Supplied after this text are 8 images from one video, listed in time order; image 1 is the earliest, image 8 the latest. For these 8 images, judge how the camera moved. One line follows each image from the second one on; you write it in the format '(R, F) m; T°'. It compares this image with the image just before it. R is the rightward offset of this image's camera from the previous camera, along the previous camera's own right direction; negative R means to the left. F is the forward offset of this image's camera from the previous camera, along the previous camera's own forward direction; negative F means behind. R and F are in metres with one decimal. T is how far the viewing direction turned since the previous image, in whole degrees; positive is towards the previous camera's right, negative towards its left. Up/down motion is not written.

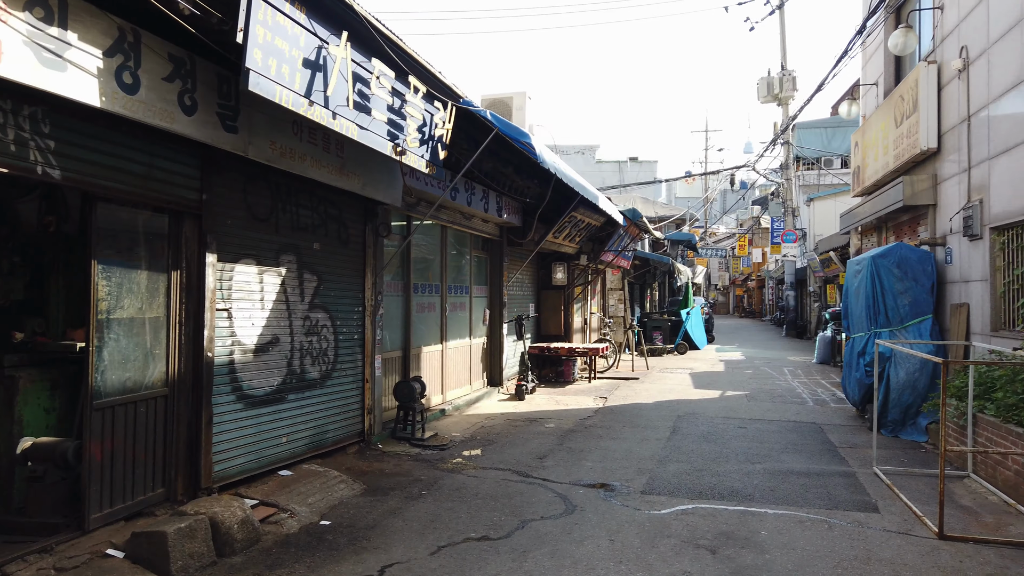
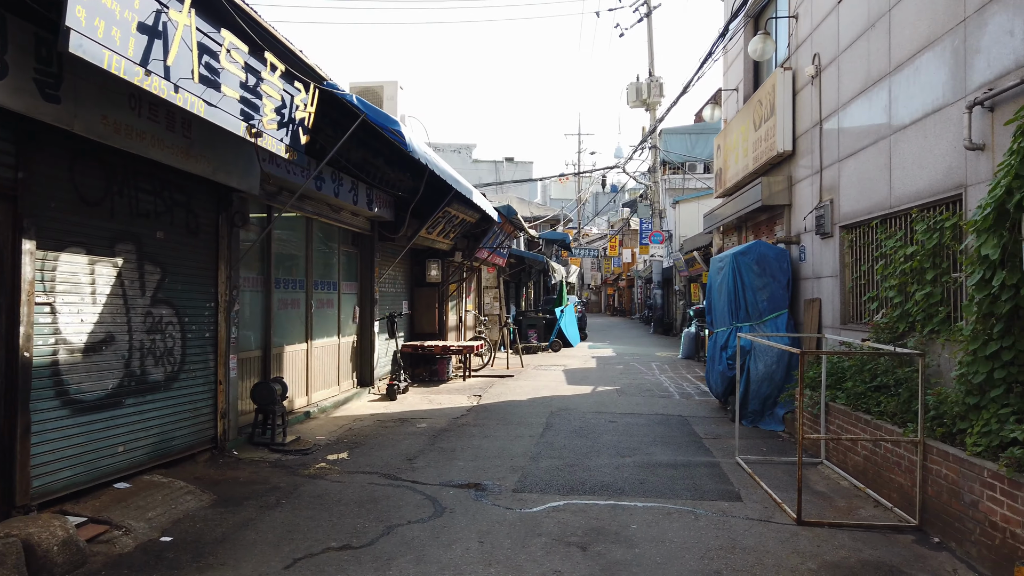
(+0.1, +0.2) m; +9°
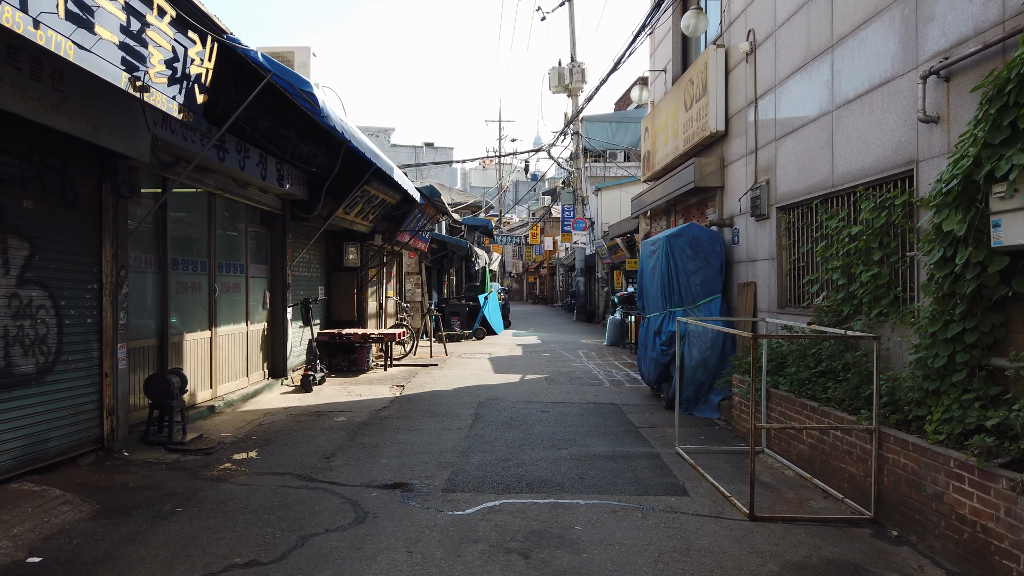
(-0.1, +0.5) m; +6°
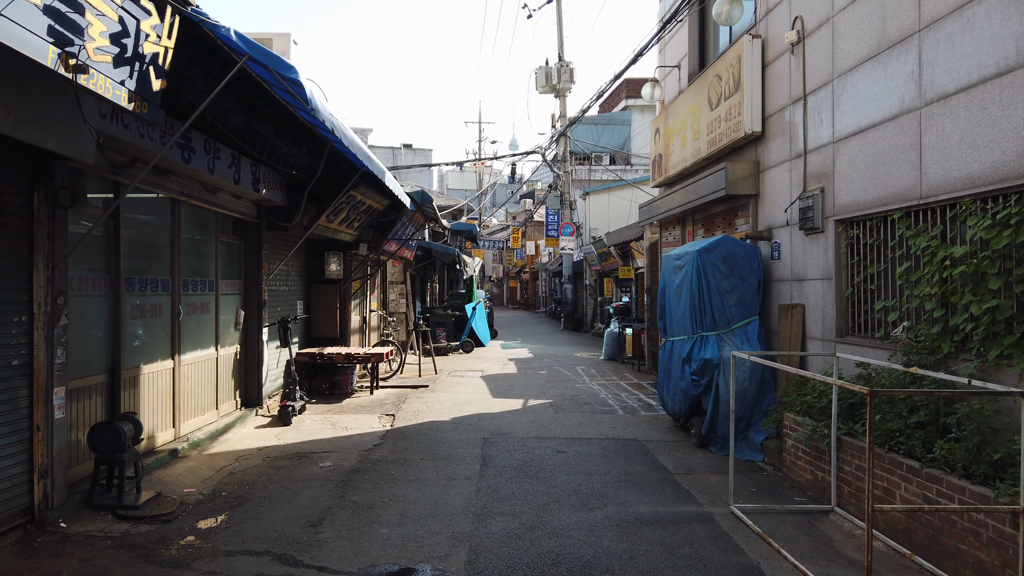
(-0.3, +1.0) m; +2°
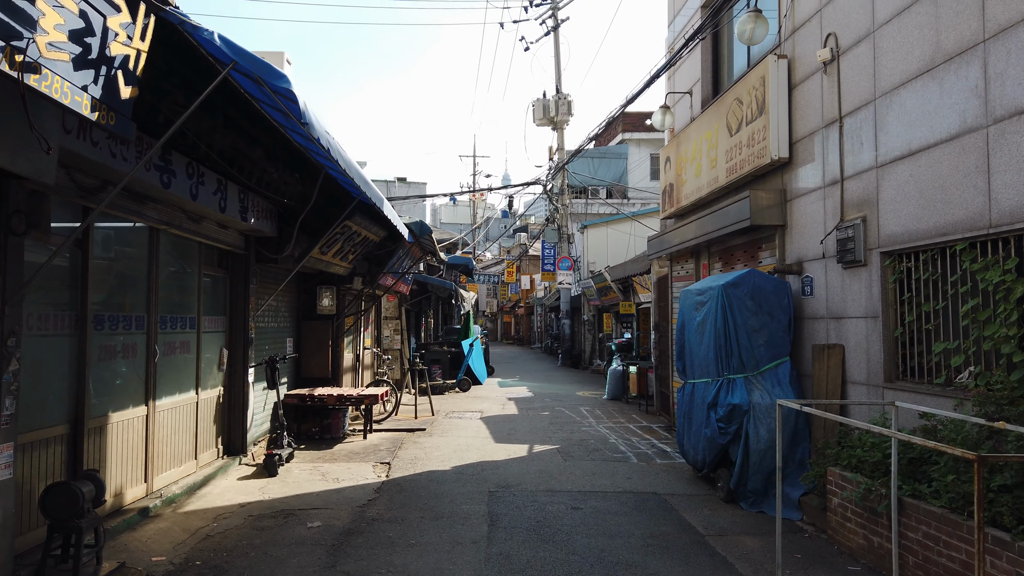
(-0.1, +0.6) m; +1°
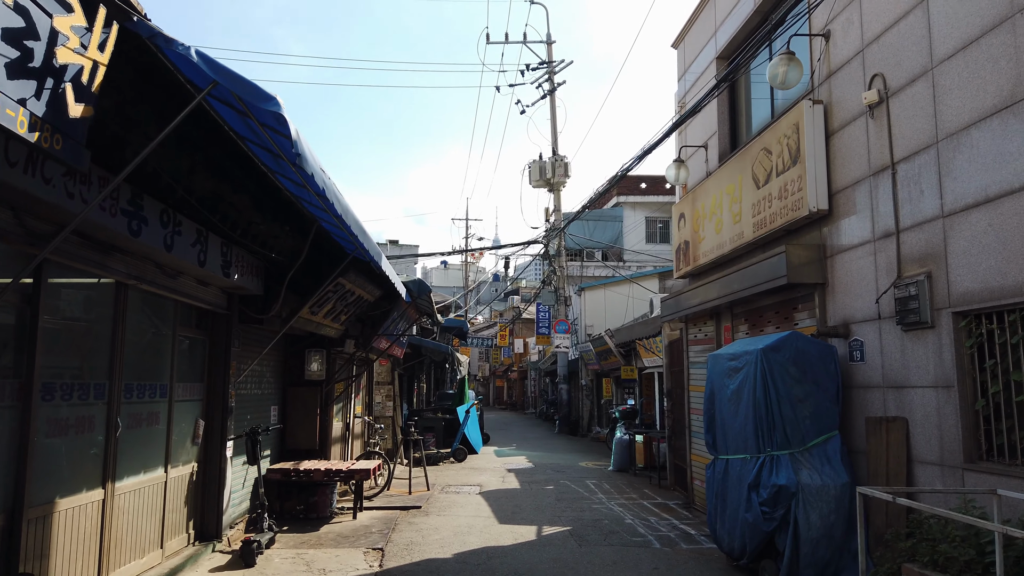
(-0.2, +0.7) m; +1°
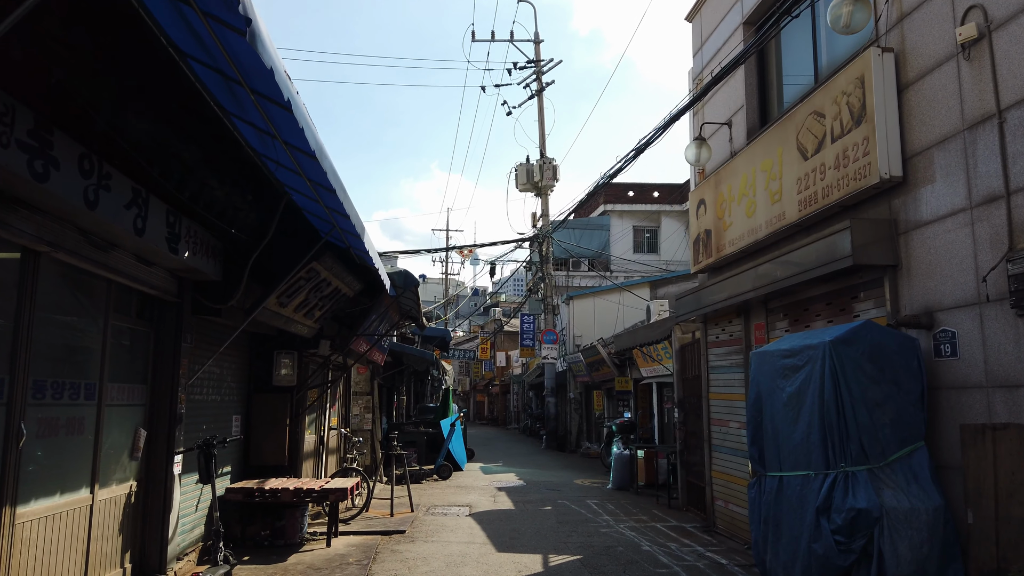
(-0.2, +1.1) m; +2°
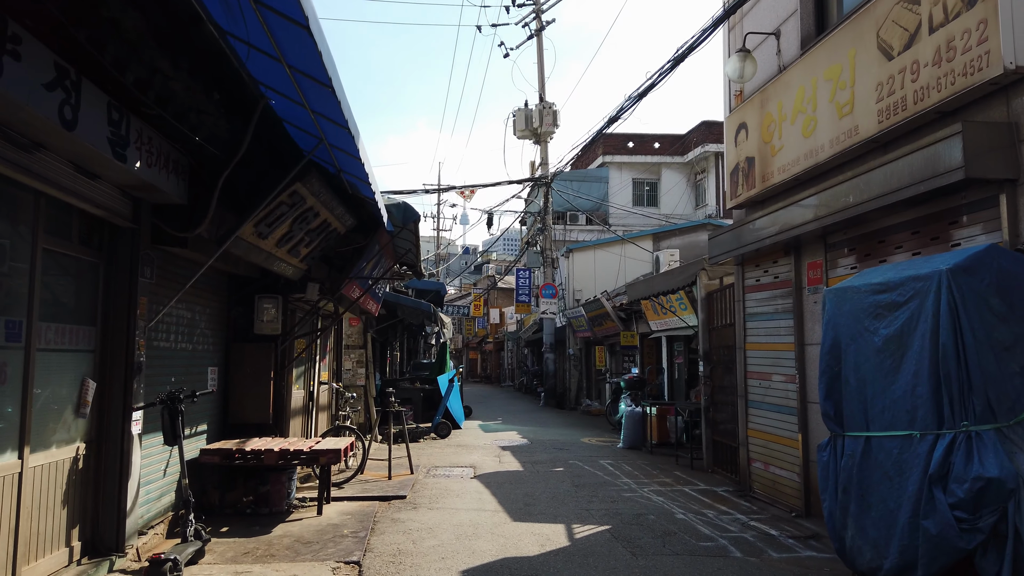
(-0.2, +1.0) m; +1°
